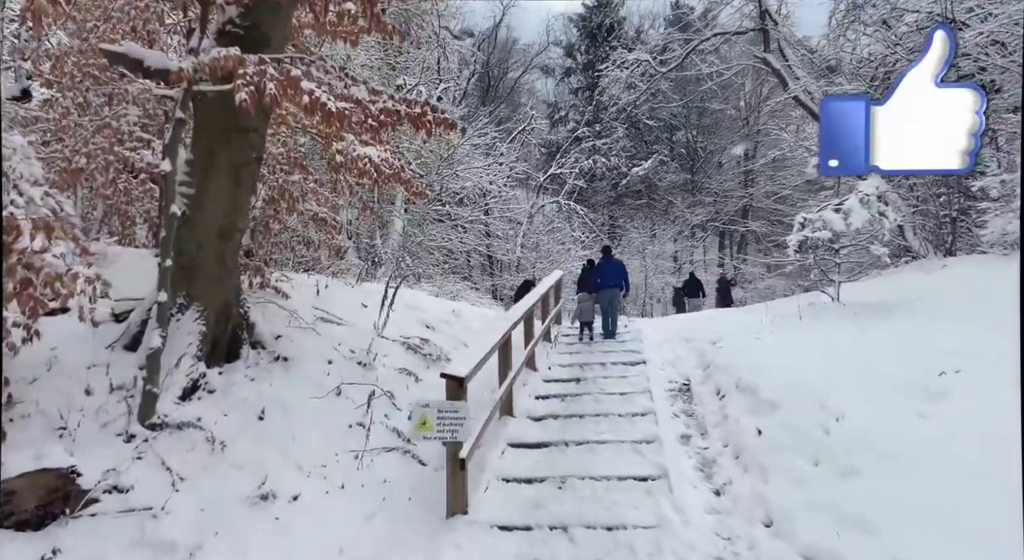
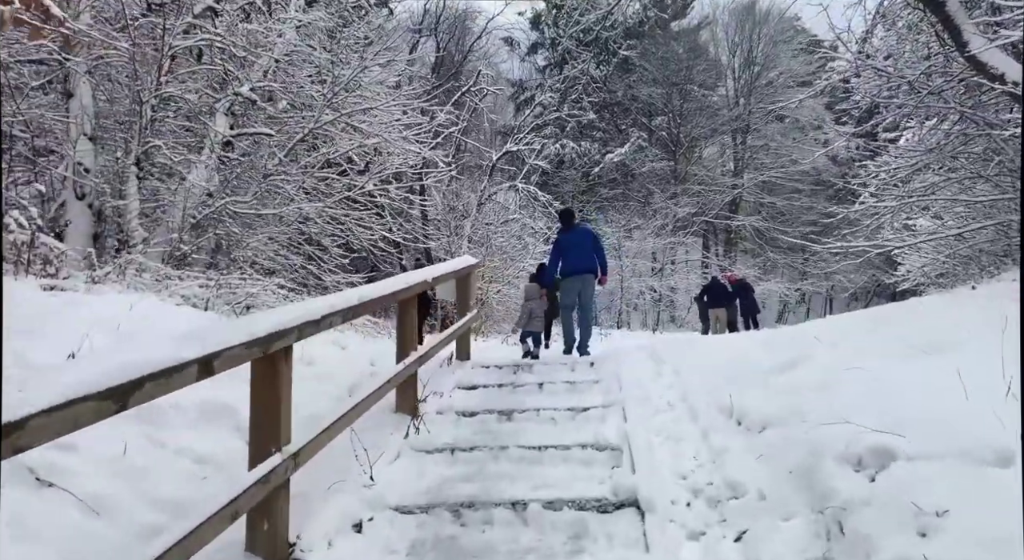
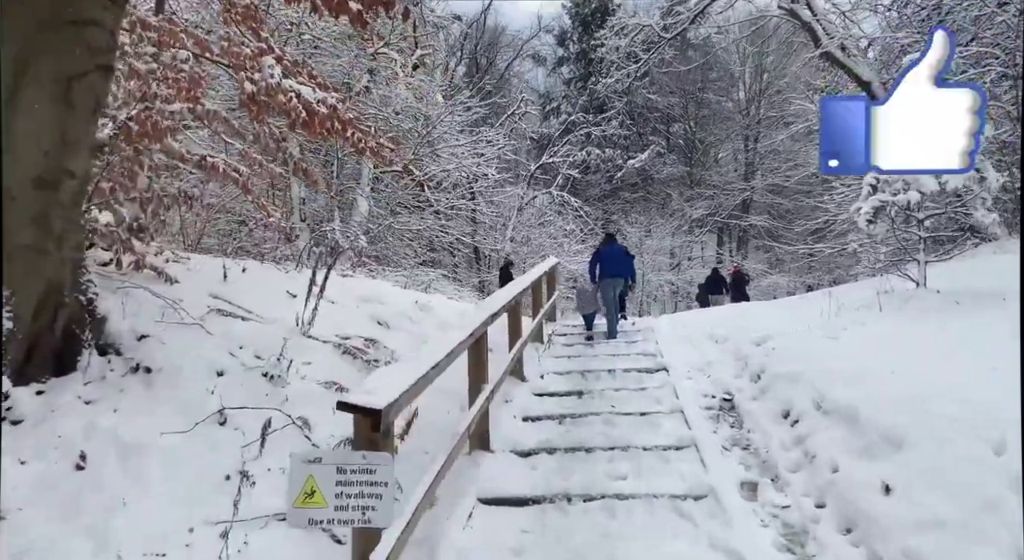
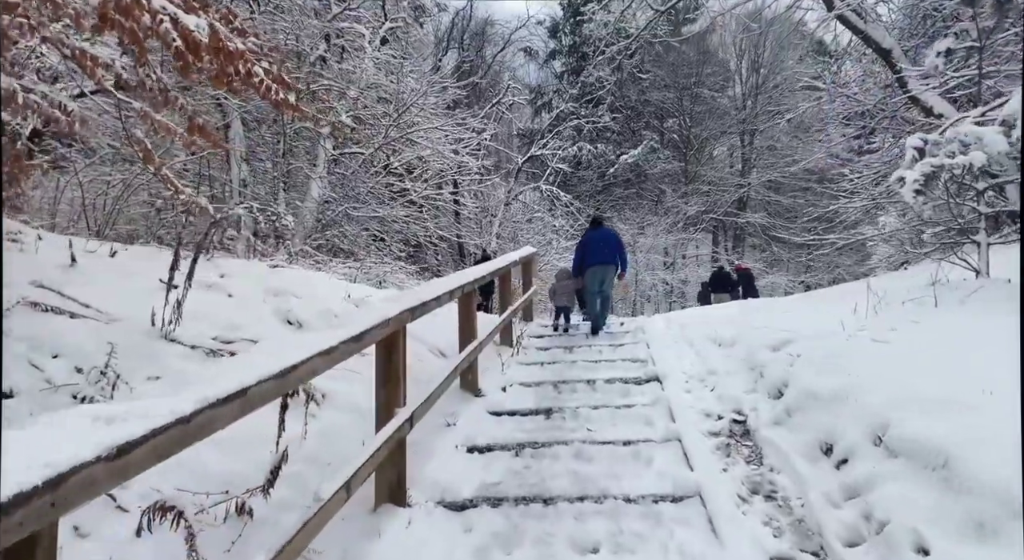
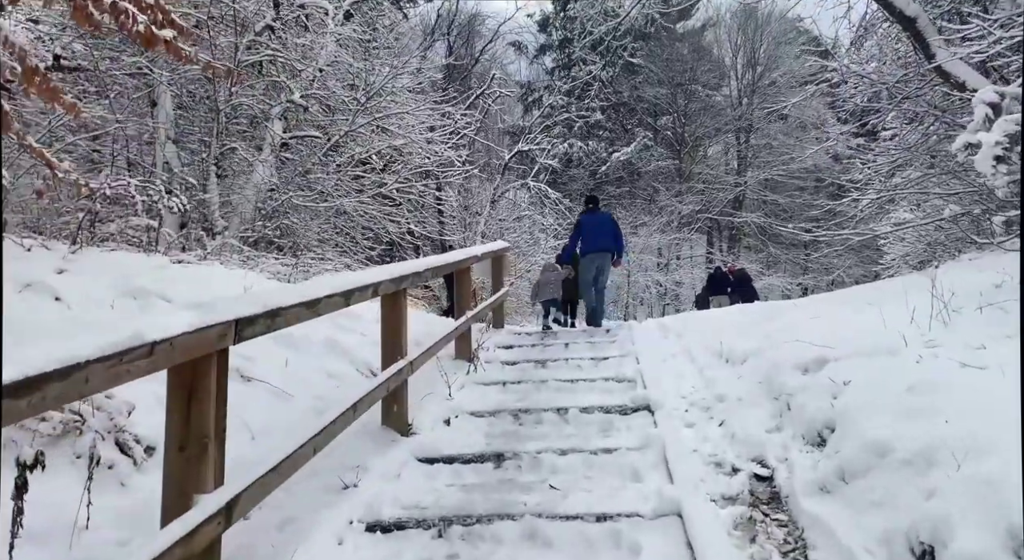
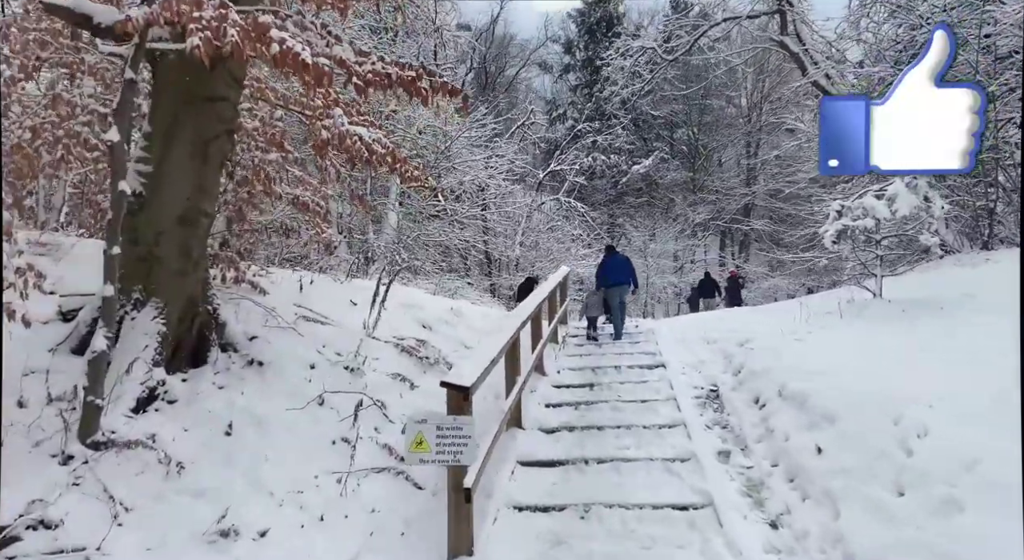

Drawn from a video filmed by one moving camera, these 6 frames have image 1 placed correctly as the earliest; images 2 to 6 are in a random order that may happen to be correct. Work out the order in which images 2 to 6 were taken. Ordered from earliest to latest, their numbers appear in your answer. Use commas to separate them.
6, 3, 4, 5, 2
